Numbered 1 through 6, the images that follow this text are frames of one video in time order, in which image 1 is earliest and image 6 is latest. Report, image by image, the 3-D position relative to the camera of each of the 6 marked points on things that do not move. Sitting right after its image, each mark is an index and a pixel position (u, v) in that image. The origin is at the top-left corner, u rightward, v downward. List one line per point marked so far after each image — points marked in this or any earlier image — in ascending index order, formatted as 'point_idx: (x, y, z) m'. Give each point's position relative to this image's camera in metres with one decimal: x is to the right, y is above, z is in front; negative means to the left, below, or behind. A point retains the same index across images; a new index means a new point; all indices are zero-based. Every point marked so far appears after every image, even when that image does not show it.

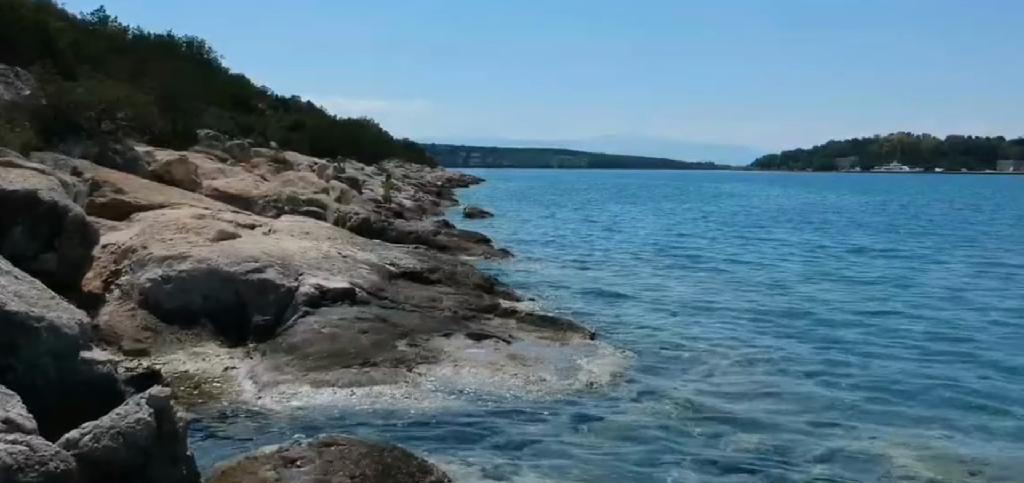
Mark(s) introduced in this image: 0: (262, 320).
0: (-2.2, -0.7, +13.7) m
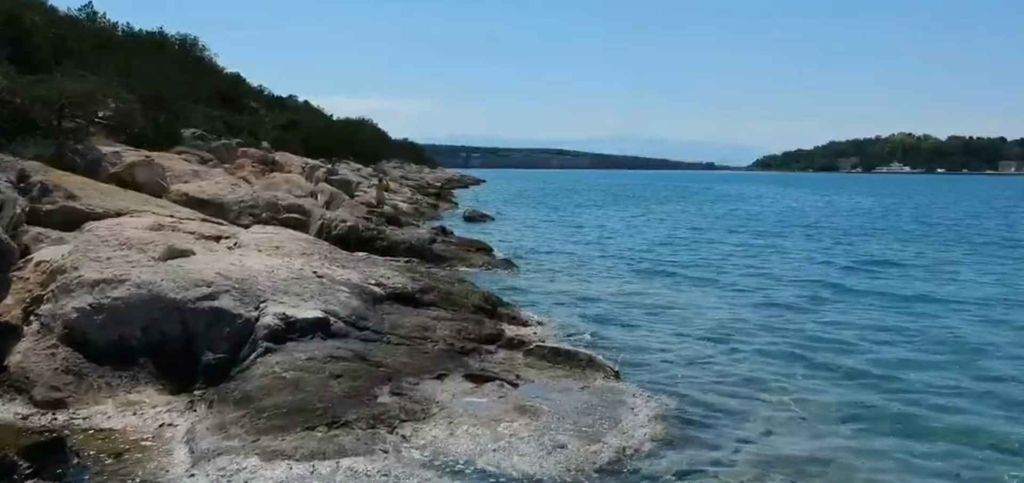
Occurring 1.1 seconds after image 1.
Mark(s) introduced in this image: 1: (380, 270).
0: (-2.1, -0.8, +11.2) m
1: (-1.3, -0.3, +15.5) m
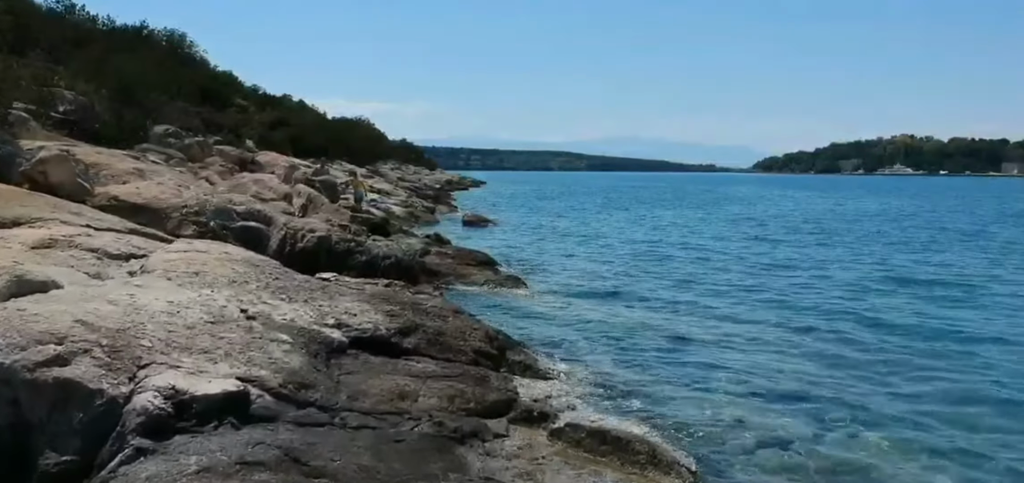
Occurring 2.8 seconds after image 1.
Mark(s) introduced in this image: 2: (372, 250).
0: (-2.0, -1.0, +7.0) m
1: (-1.2, -0.4, +11.2) m
2: (-1.6, -0.1, +18.5) m
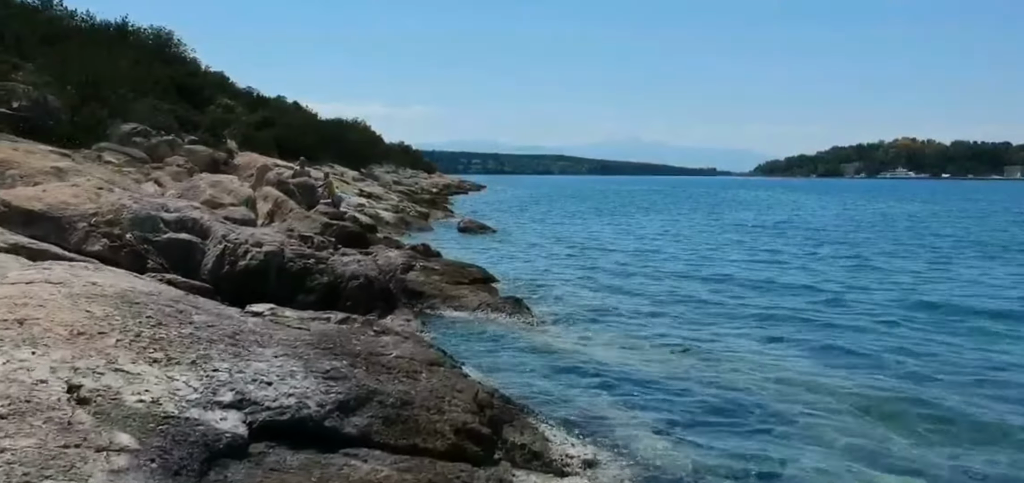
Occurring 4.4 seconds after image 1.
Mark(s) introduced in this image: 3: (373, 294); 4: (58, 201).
0: (-2.0, -1.1, +3.2) m
1: (-1.2, -0.6, +7.5) m
2: (-1.6, -0.2, +14.8) m
3: (-1.3, -0.5, +15.0) m
4: (-4.1, +0.4, +14.2) m
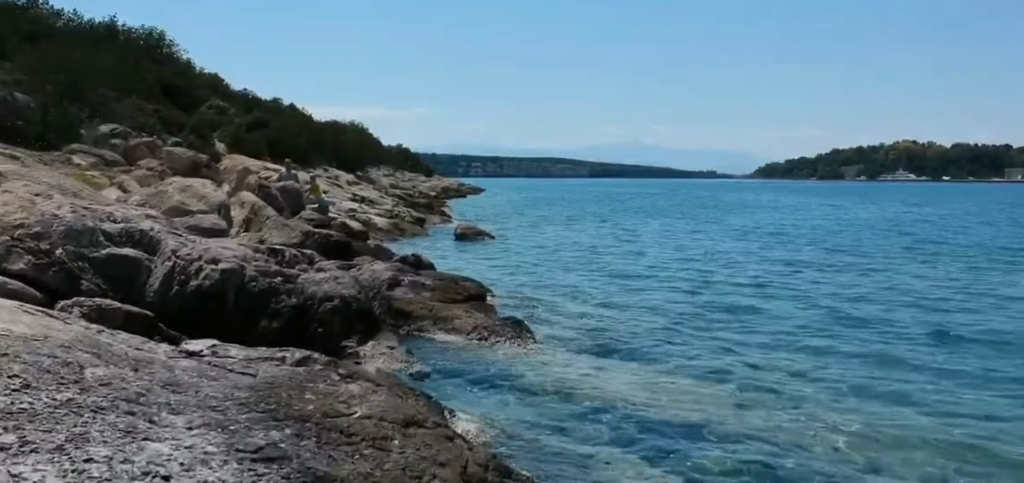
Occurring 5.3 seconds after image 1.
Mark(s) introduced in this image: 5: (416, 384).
0: (-2.0, -1.2, +1.2) m
1: (-1.2, -0.7, +5.5) m
2: (-1.6, -0.4, +12.7) m
3: (-1.3, -0.6, +12.9) m
4: (-4.1, +0.2, +12.2) m
5: (-0.6, -0.9, +10.8) m
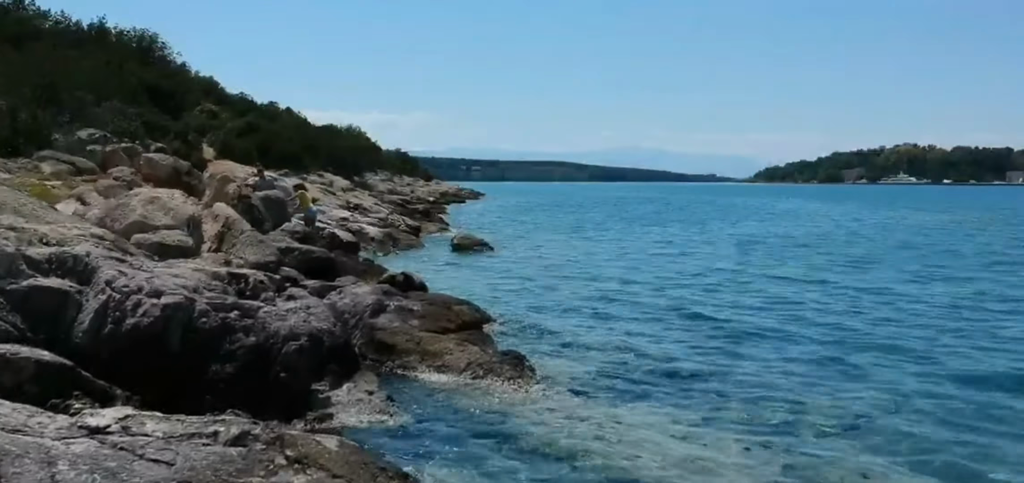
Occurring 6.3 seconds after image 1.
0: (-2.0, -1.4, -0.7) m
1: (-1.2, -0.8, +3.6) m
2: (-1.6, -0.5, +10.8) m
3: (-1.3, -0.8, +11.0) m
4: (-4.1, 0.0, +10.3) m
5: (-0.6, -1.1, +8.9) m
